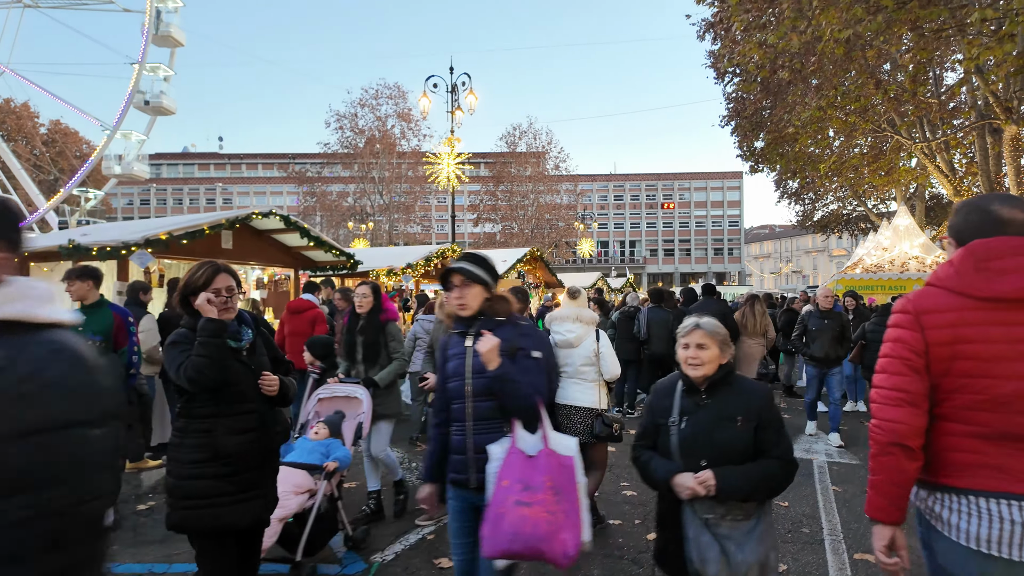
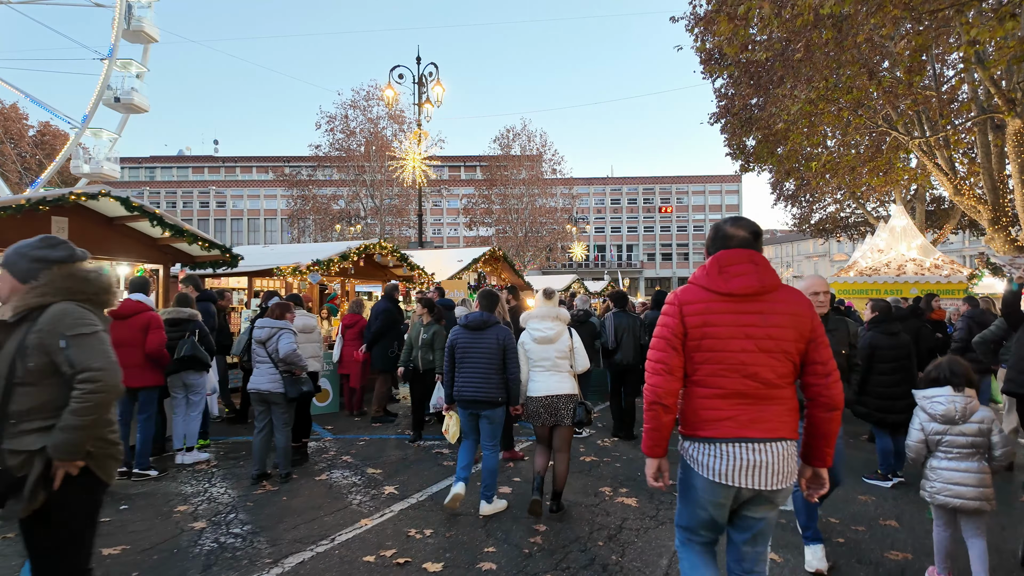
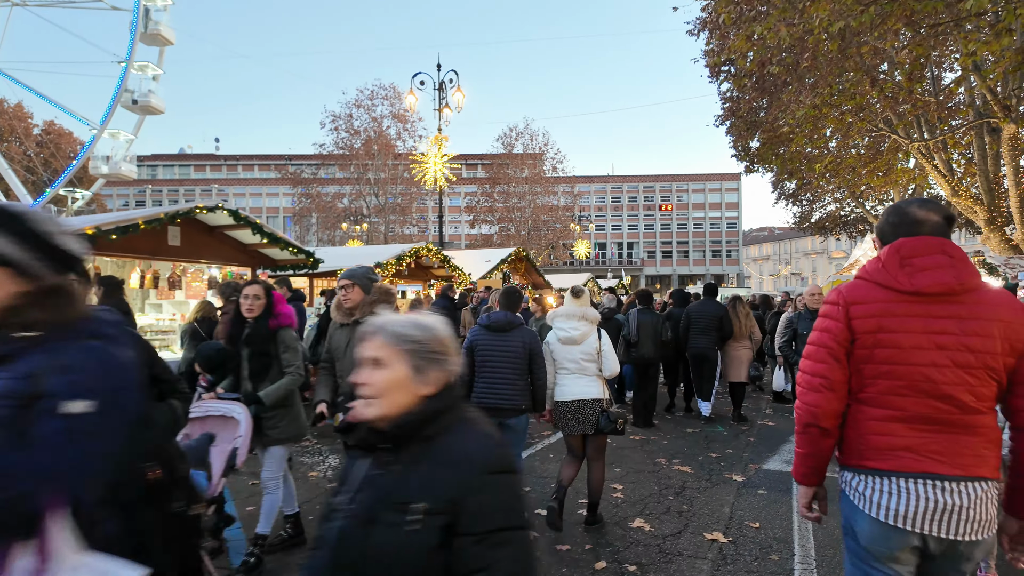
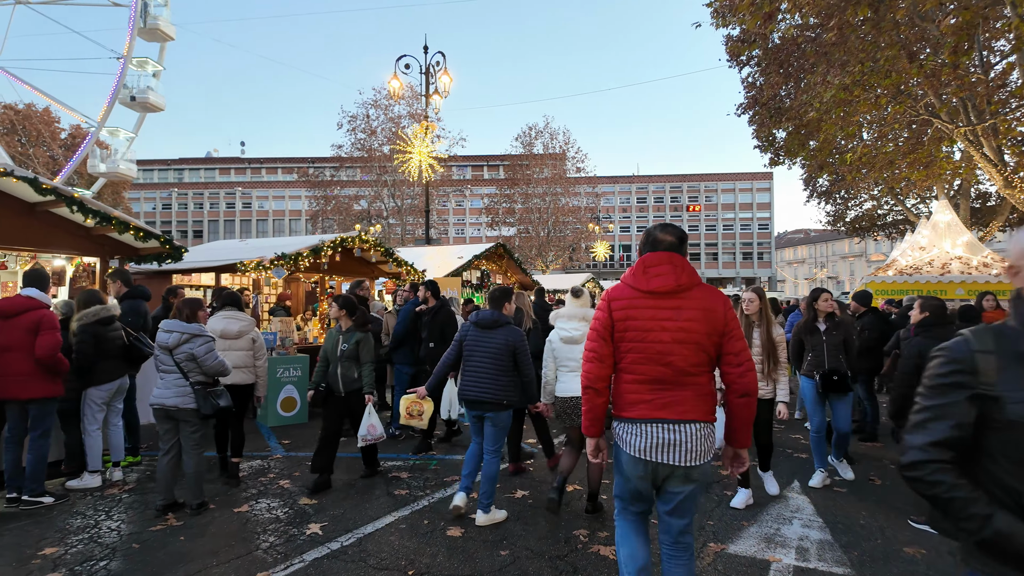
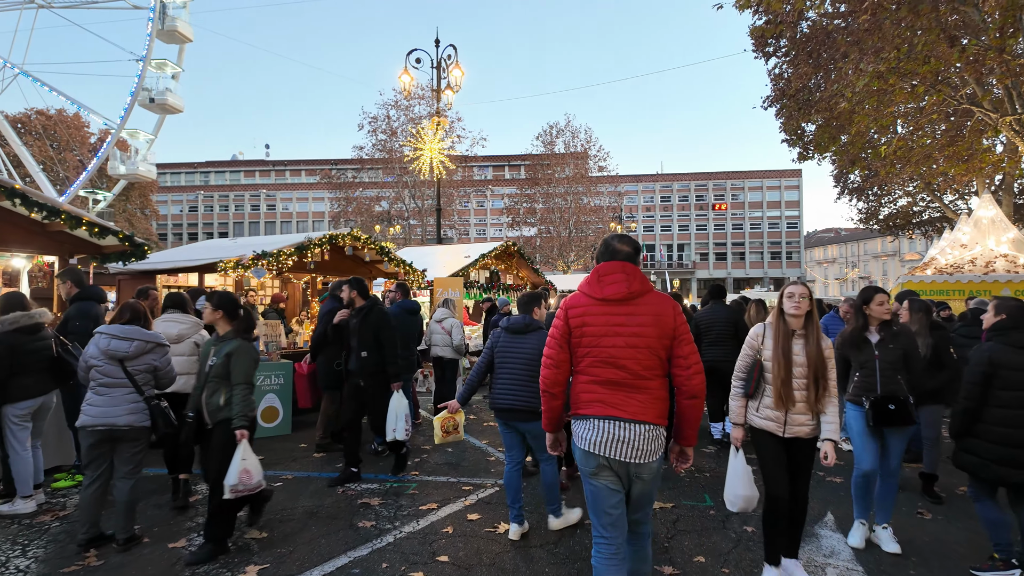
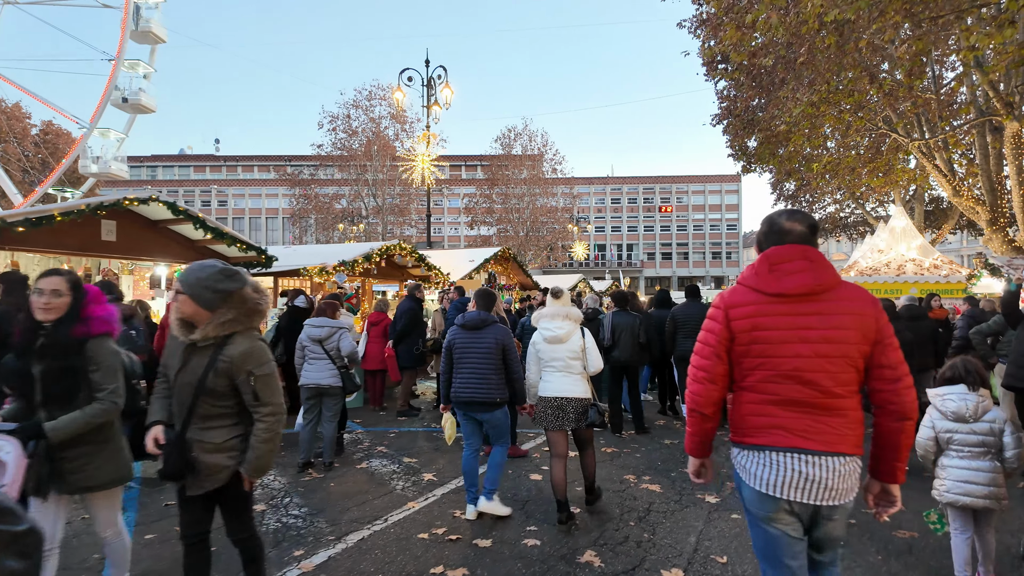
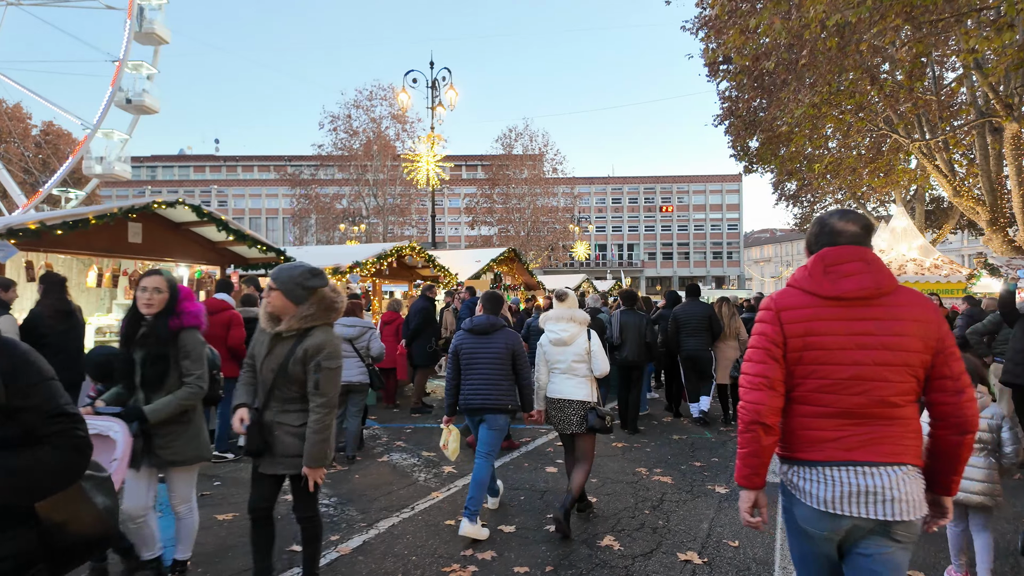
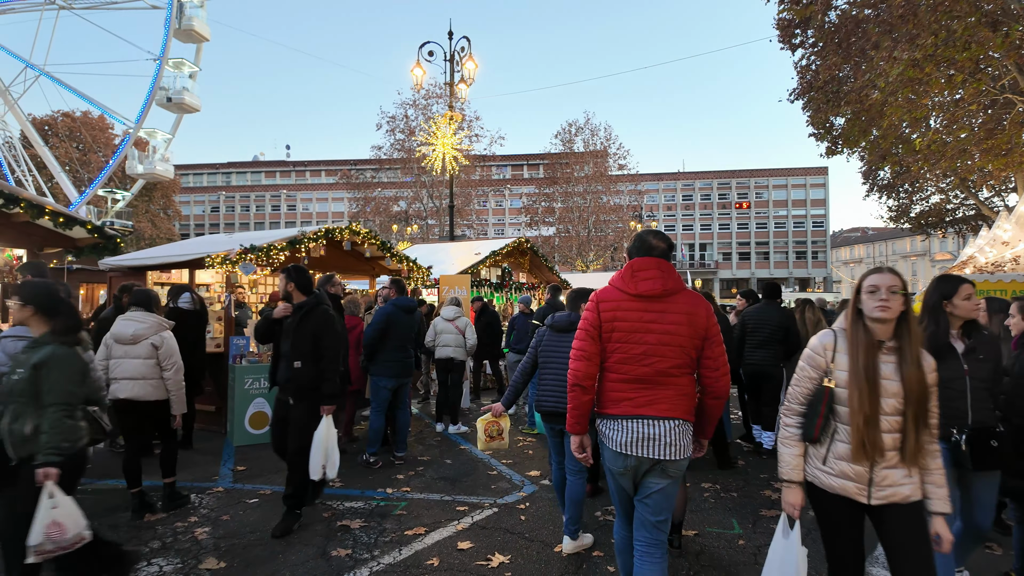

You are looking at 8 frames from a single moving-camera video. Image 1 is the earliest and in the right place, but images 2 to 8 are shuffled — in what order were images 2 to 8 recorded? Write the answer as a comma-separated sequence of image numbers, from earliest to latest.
3, 7, 6, 2, 4, 5, 8
